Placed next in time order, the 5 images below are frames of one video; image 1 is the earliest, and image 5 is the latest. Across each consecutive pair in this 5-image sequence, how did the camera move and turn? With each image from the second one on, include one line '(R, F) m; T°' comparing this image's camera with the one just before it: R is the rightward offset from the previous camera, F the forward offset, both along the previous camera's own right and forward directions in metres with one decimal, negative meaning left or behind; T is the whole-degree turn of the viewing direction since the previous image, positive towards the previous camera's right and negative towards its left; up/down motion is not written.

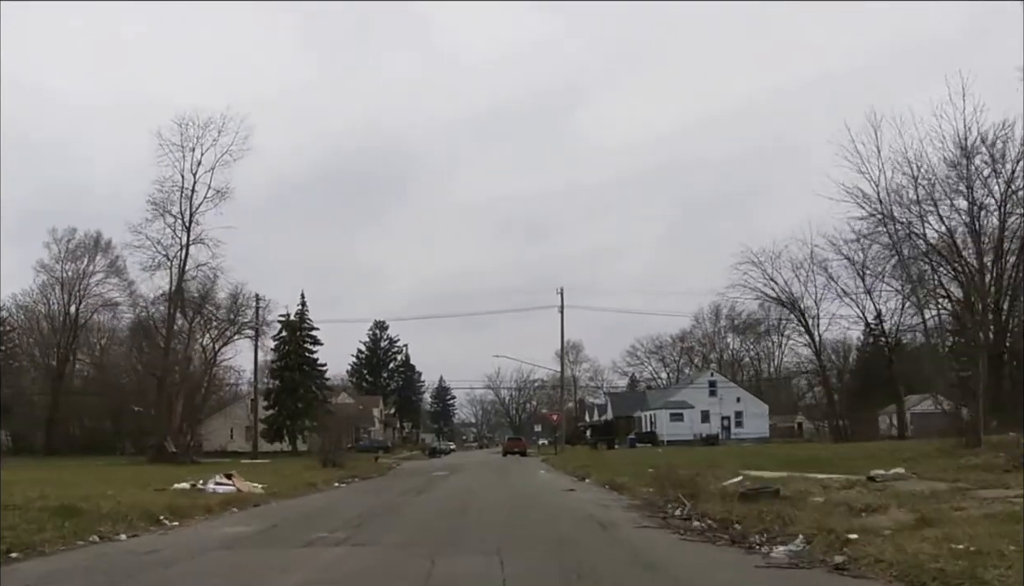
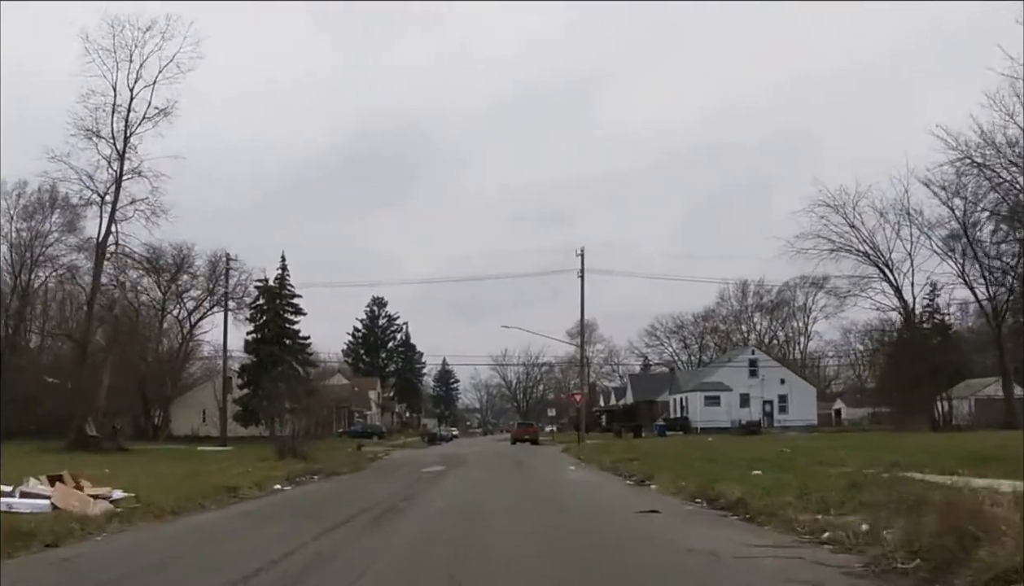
(-0.4, +8.9) m; 0°
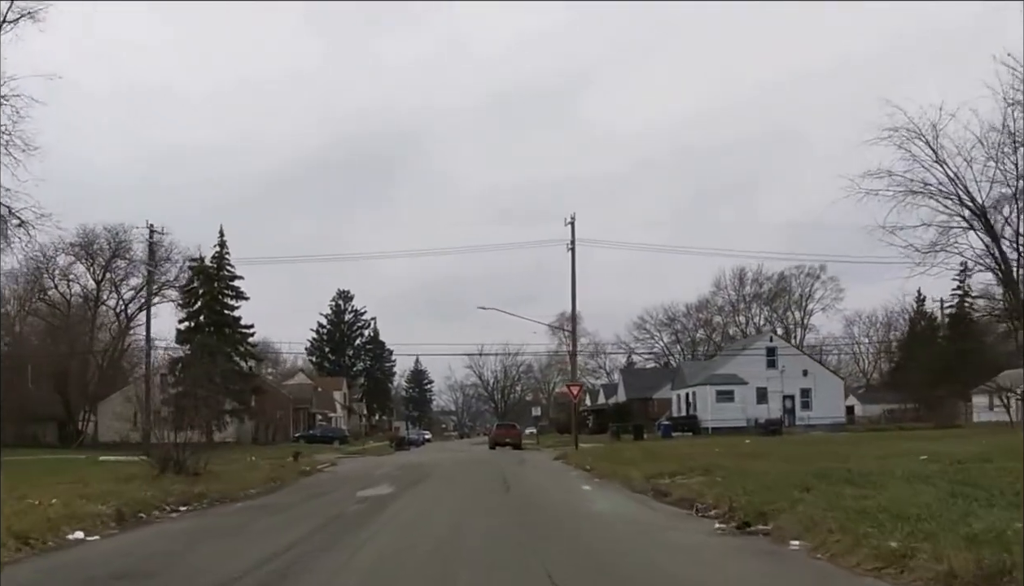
(-0.1, +8.5) m; +1°
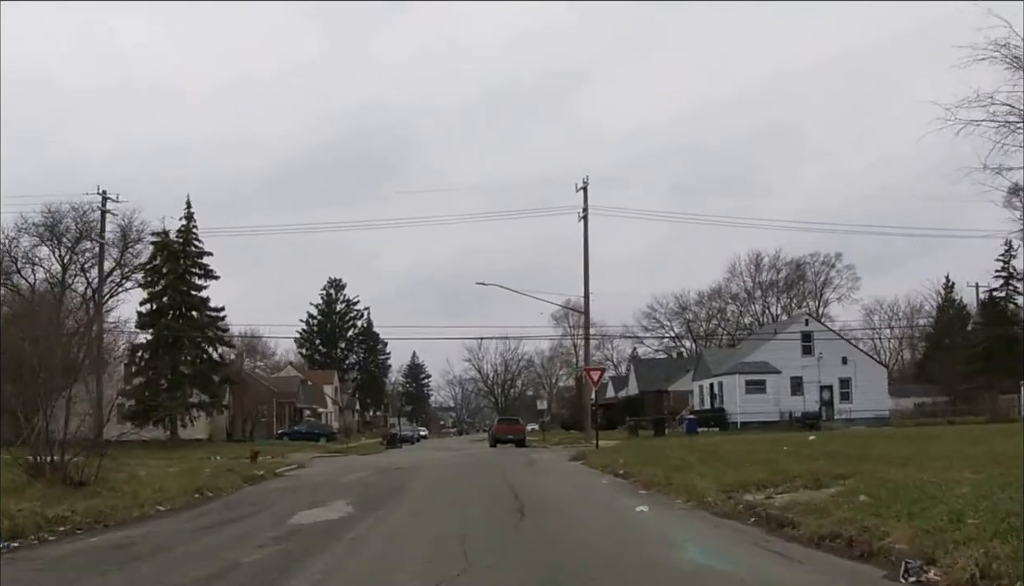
(-0.2, +5.6) m; 0°
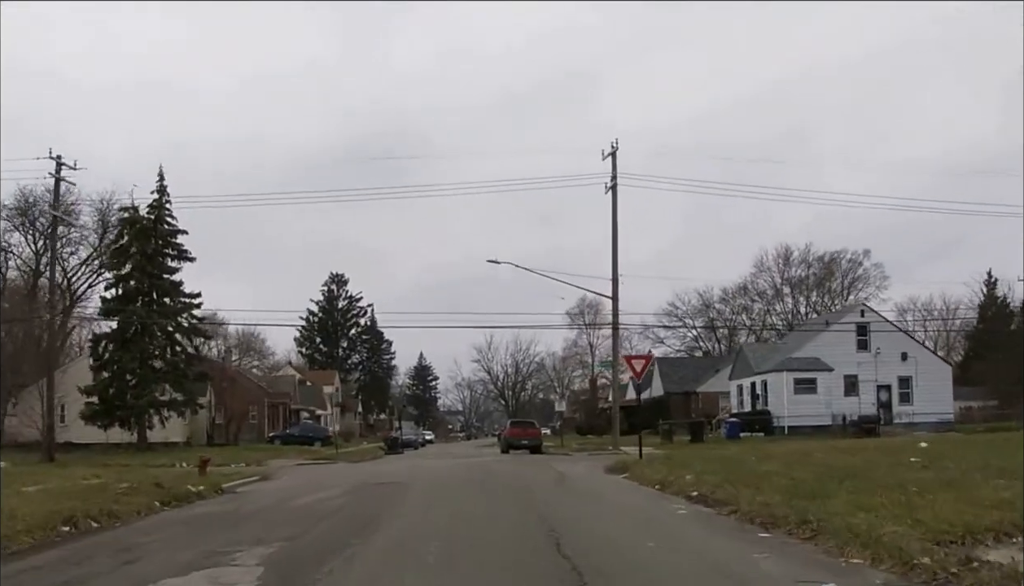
(-0.2, +5.3) m; -1°
